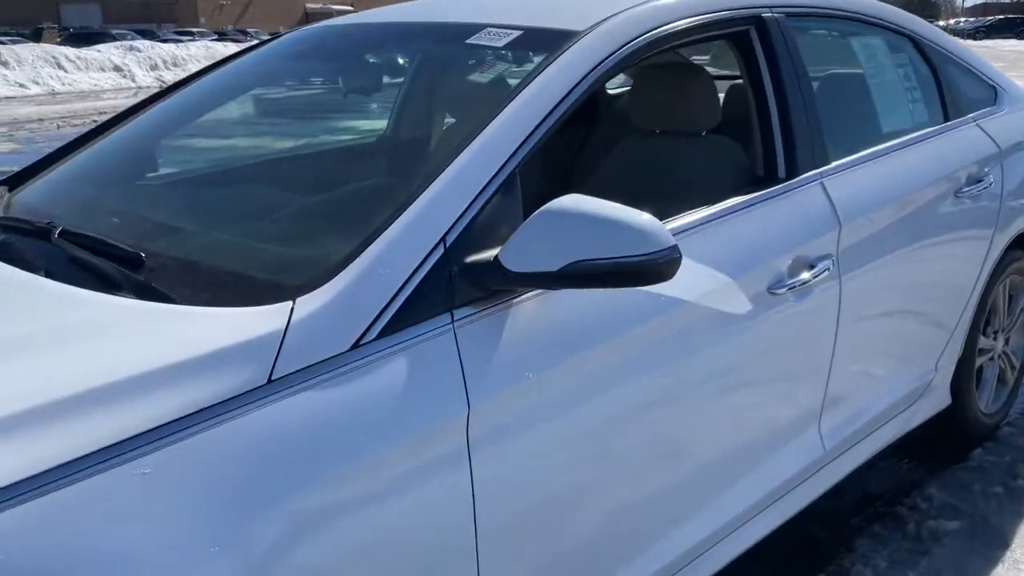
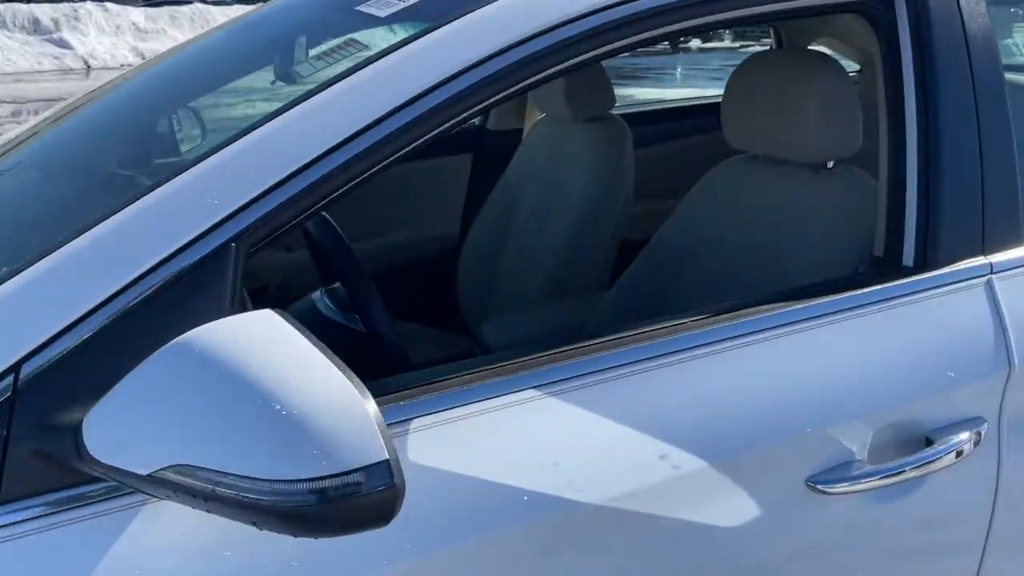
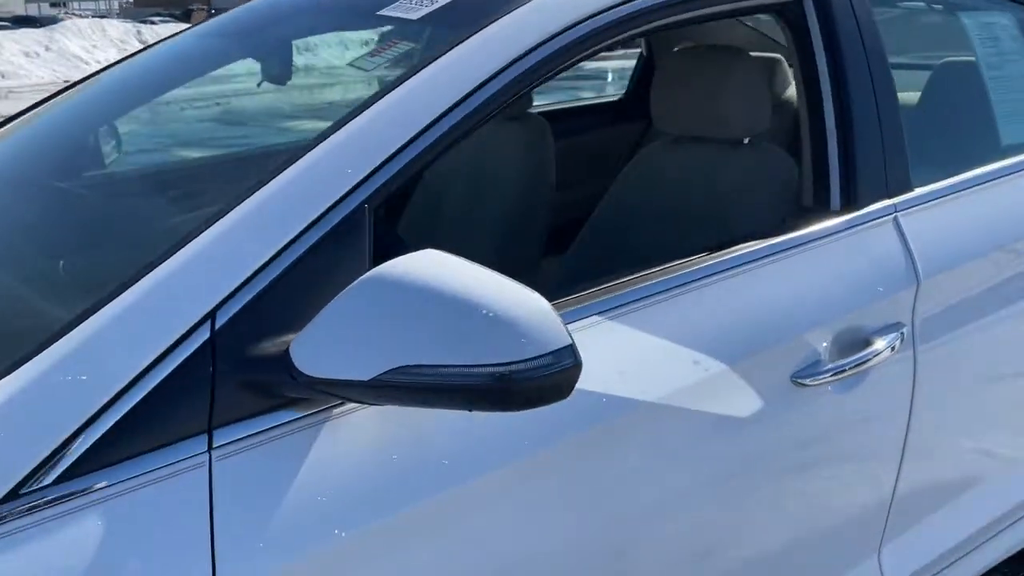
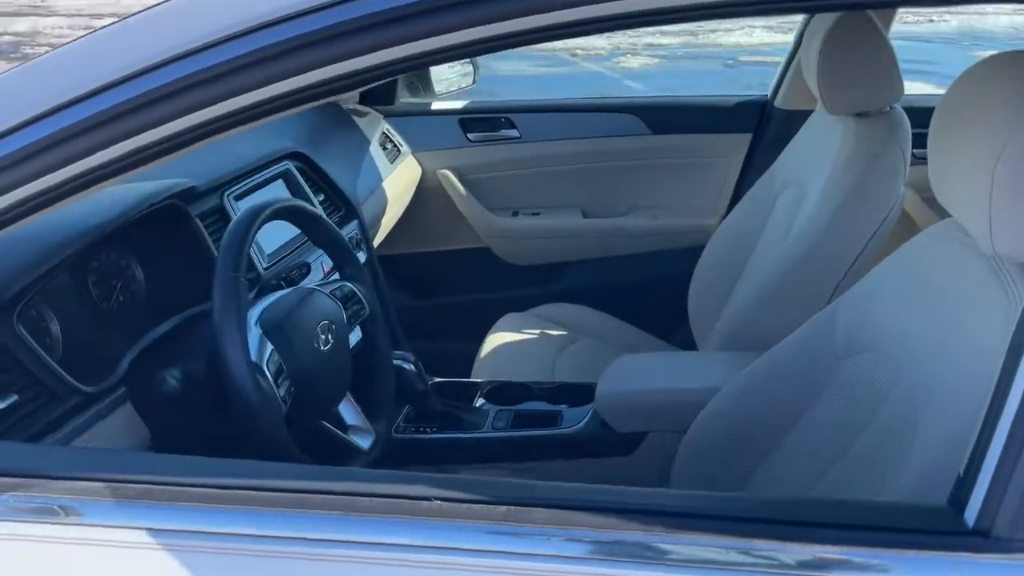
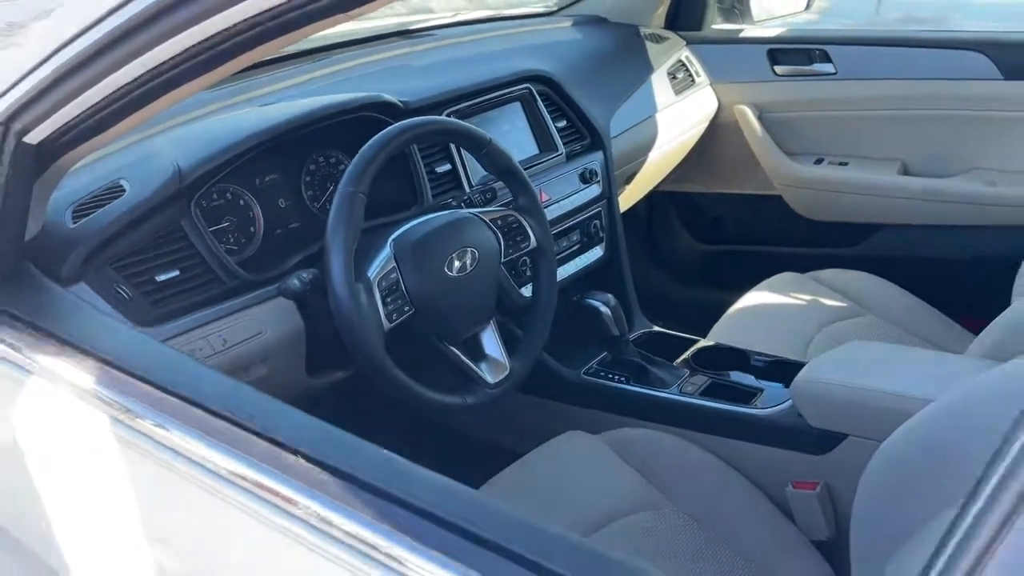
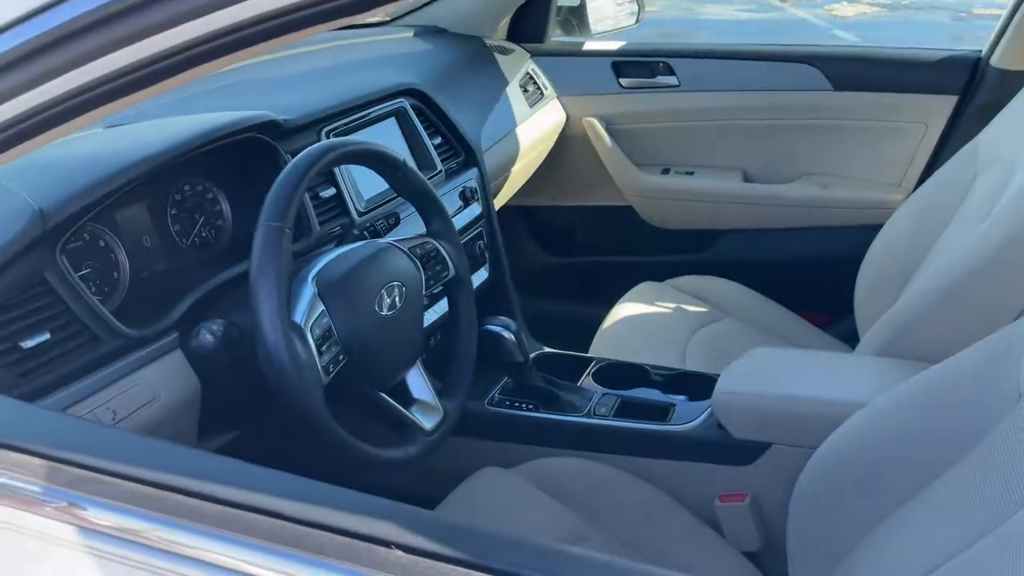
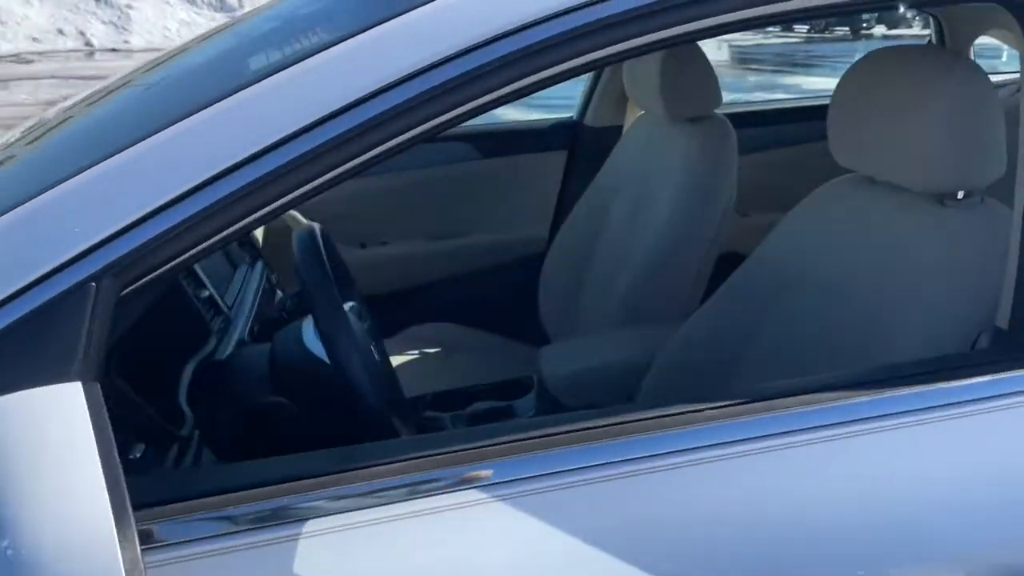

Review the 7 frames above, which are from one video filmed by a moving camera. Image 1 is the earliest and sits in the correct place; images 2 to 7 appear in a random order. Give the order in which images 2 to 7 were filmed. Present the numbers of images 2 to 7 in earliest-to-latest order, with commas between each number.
3, 2, 7, 4, 6, 5
